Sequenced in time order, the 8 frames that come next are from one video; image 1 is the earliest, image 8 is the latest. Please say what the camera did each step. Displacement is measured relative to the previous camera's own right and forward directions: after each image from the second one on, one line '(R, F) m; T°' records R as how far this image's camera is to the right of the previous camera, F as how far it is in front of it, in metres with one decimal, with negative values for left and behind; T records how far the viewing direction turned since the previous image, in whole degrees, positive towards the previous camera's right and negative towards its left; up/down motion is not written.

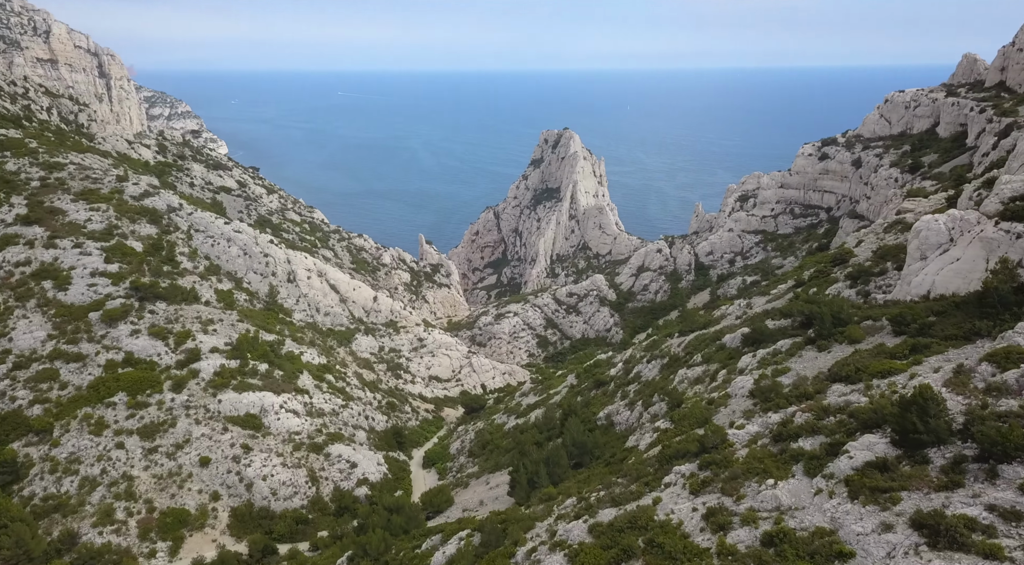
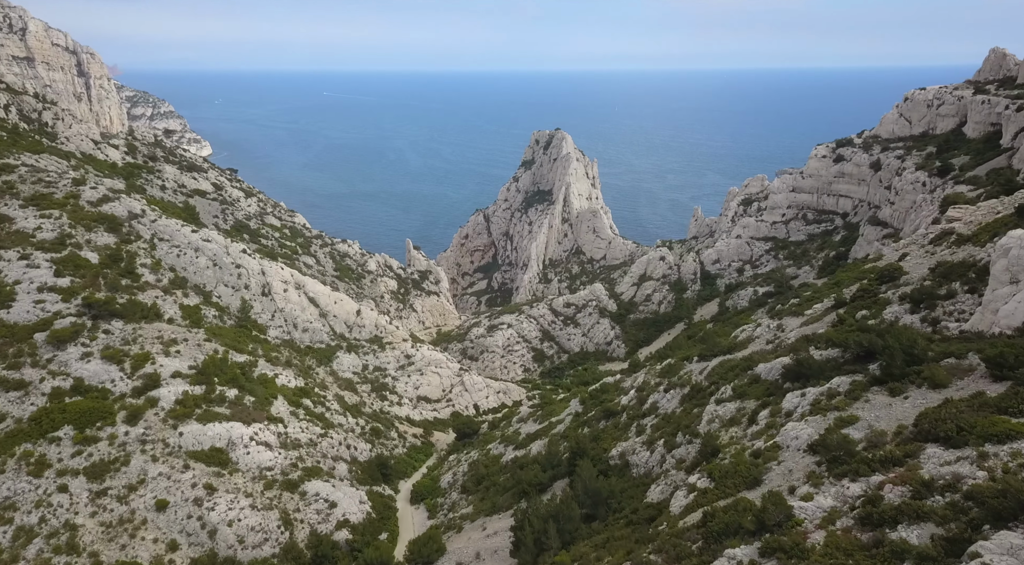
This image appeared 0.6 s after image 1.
(-0.6, +5.5) m; +1°
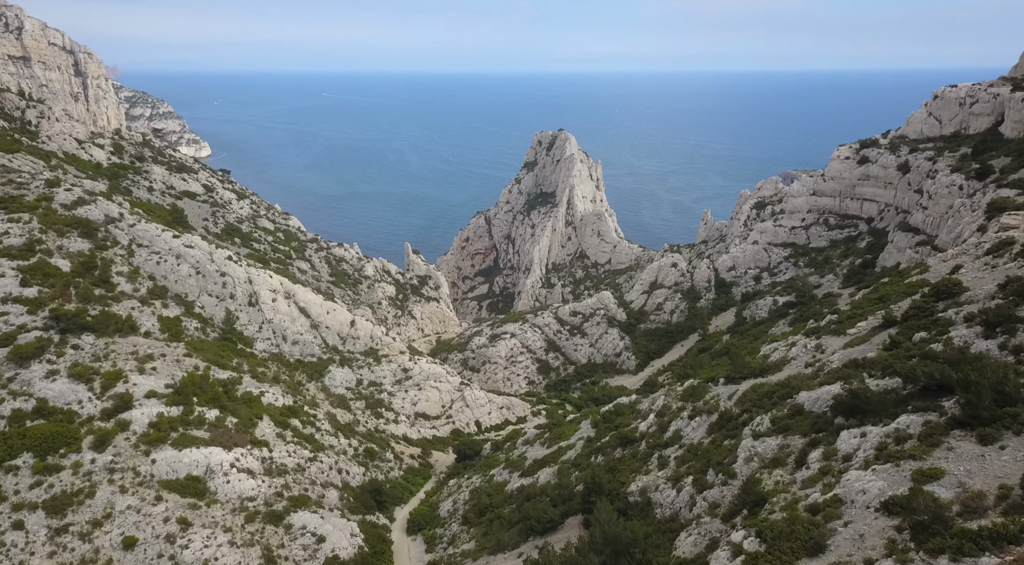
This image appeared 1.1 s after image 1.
(-0.3, +4.2) m; 0°
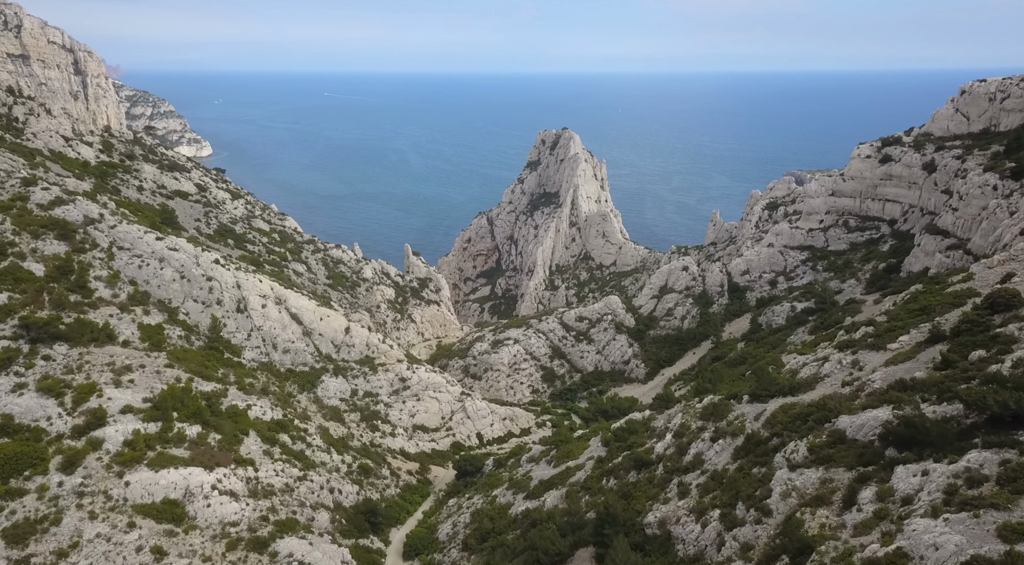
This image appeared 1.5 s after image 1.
(-0.1, +3.3) m; 0°
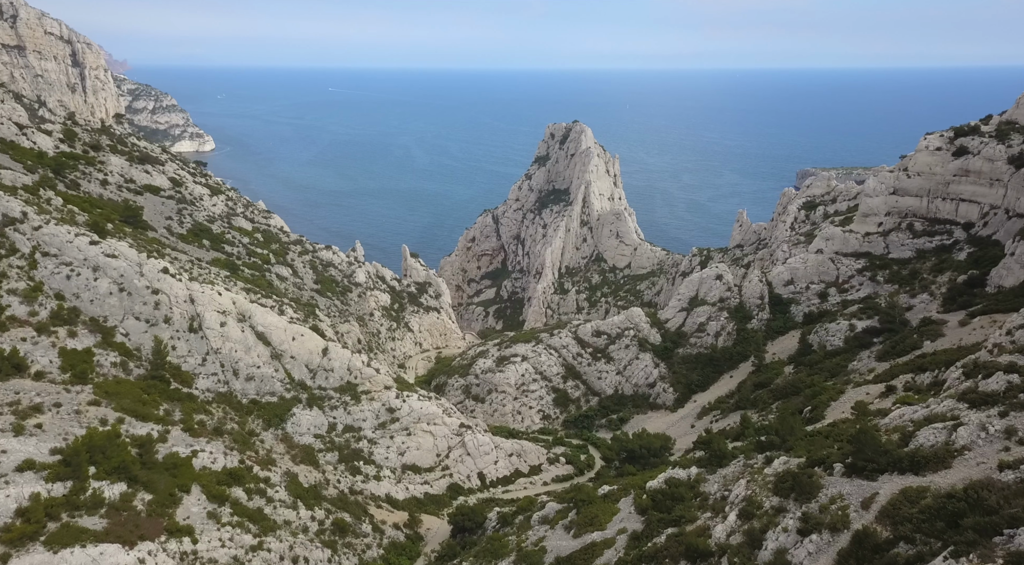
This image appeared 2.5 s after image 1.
(-0.2, +9.4) m; 0°
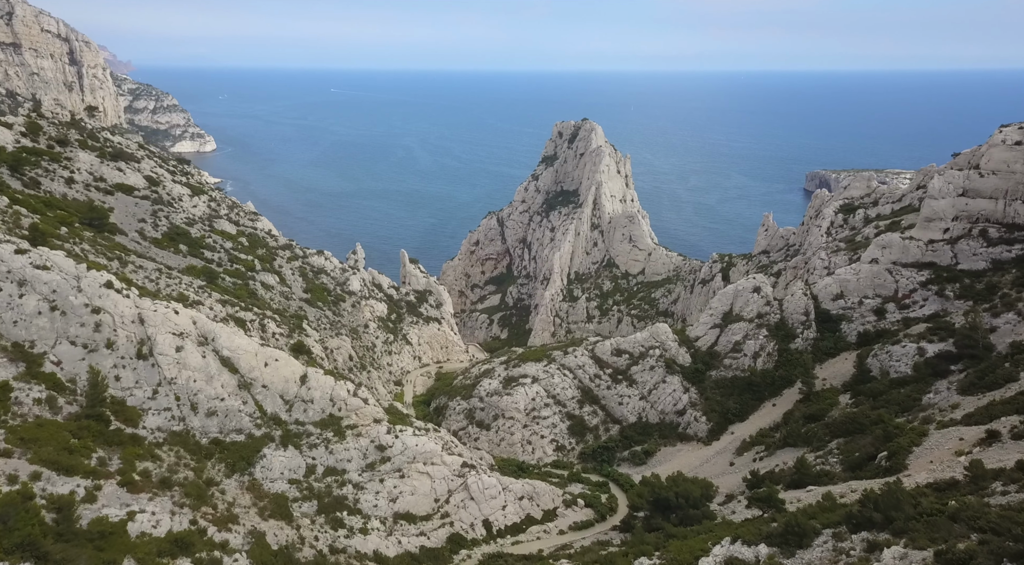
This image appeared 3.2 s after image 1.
(-0.5, +7.6) m; 0°
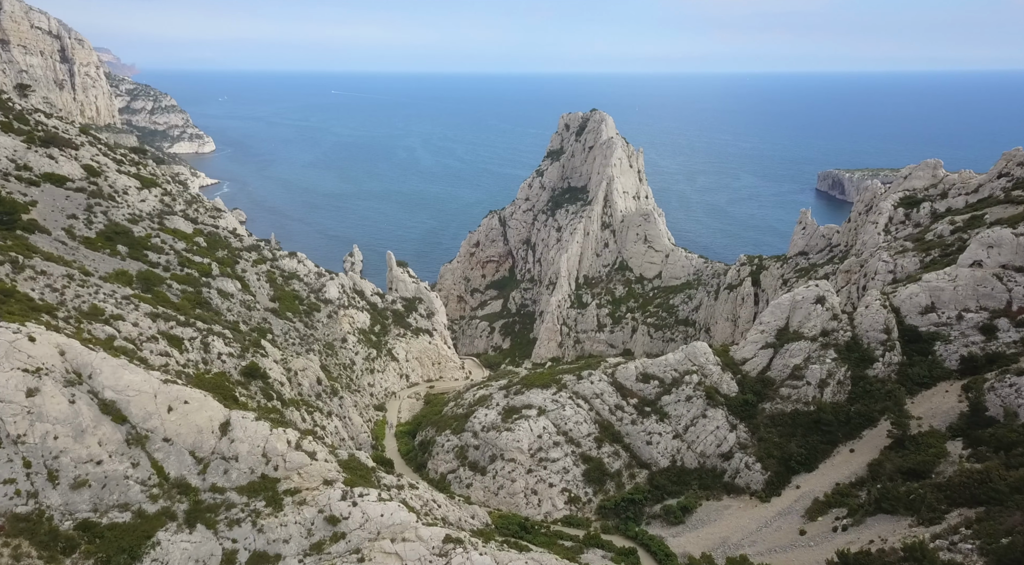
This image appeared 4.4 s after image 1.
(+0.2, +11.7) m; 0°
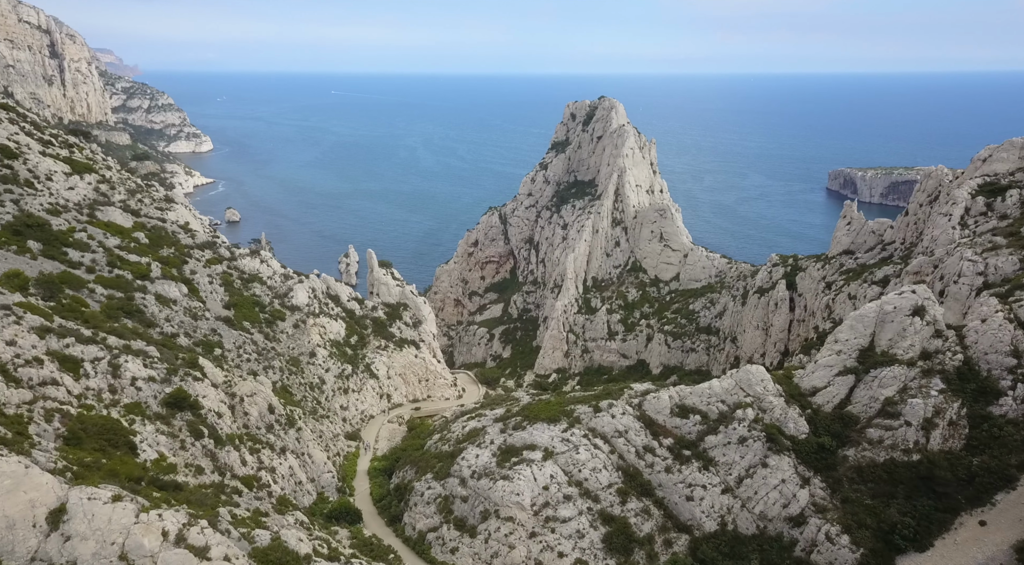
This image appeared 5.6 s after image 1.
(+0.2, +11.2) m; 0°
